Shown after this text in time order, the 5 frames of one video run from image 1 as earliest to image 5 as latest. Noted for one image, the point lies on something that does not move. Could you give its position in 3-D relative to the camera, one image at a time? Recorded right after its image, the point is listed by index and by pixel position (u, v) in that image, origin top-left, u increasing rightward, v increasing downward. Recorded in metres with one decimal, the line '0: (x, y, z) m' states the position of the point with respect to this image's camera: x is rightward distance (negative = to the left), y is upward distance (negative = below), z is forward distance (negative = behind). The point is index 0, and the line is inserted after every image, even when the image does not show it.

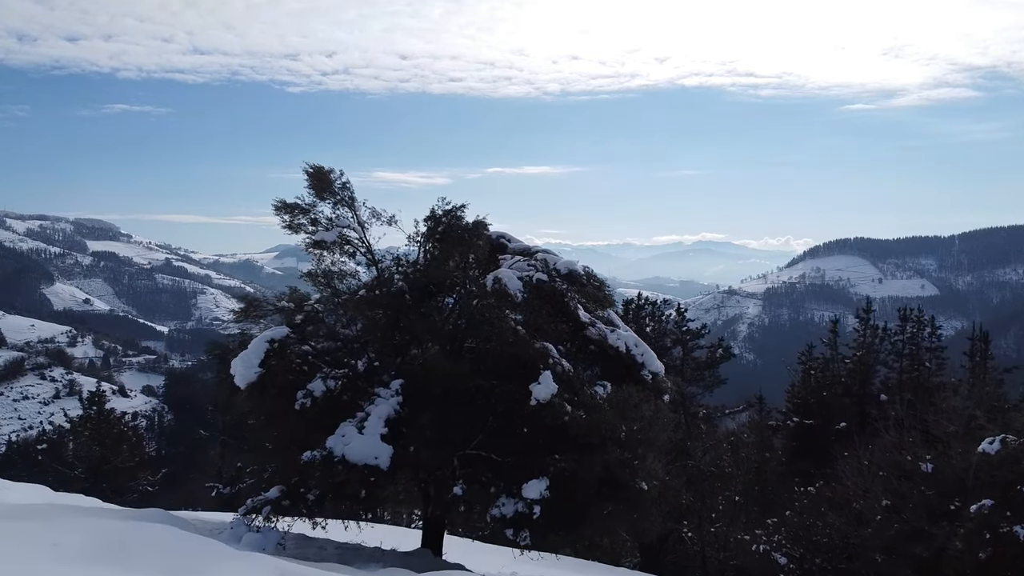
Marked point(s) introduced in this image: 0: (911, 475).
0: (+9.3, -4.5, +14.8) m
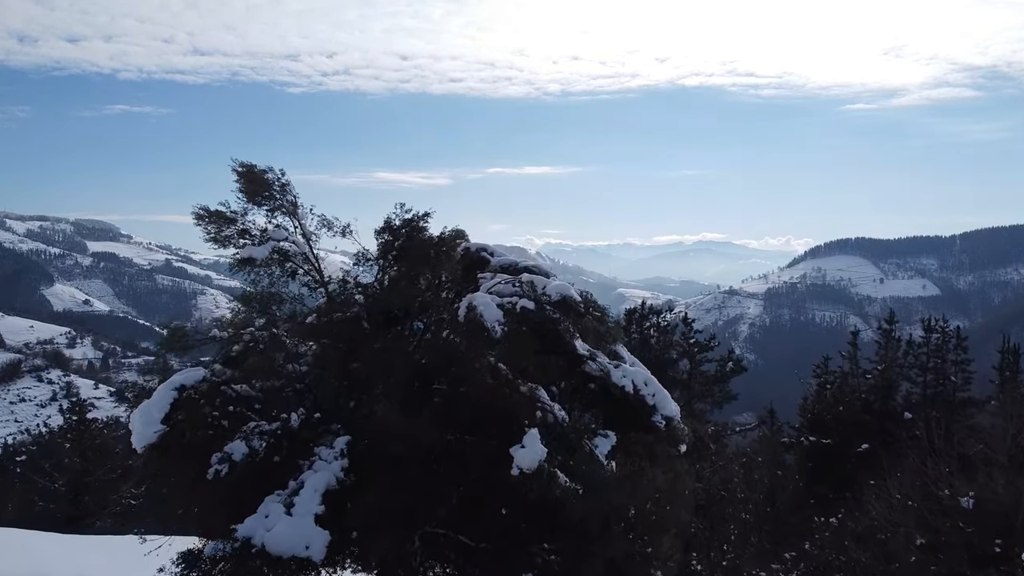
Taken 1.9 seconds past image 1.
0: (+9.1, -4.7, +13.3) m
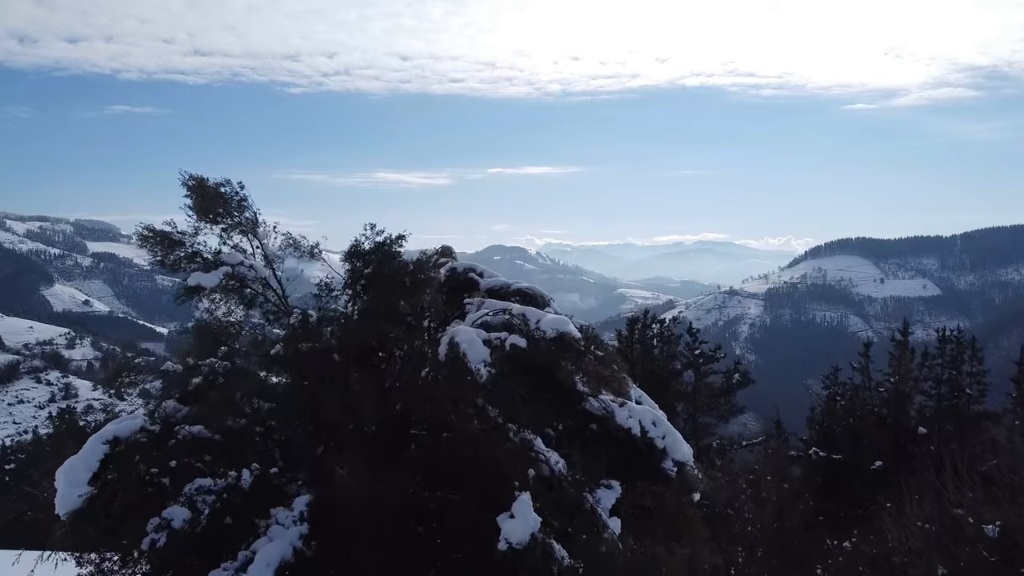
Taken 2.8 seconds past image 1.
0: (+9.0, -5.0, +12.5) m
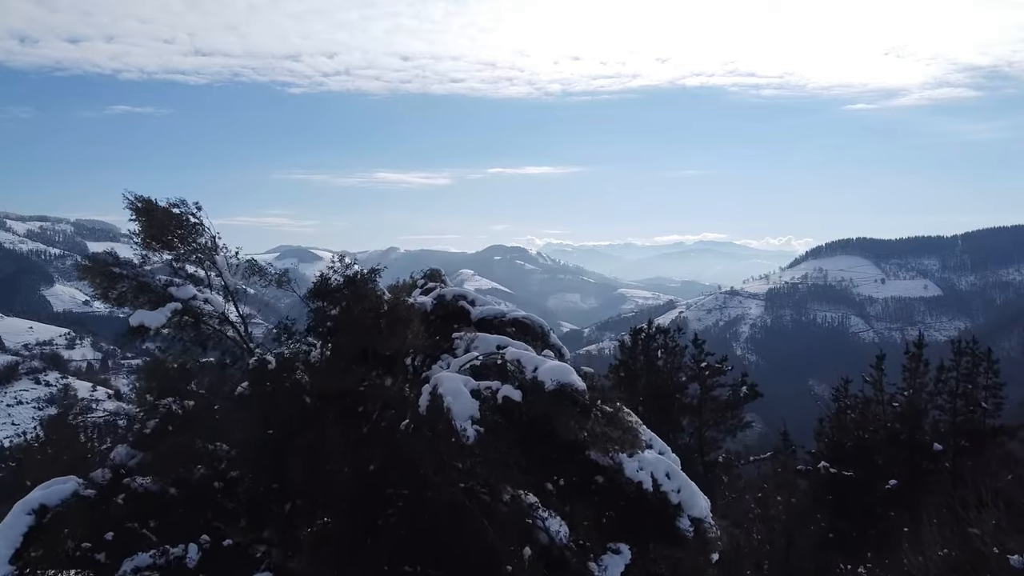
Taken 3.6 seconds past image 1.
0: (+9.0, -5.2, +11.9) m
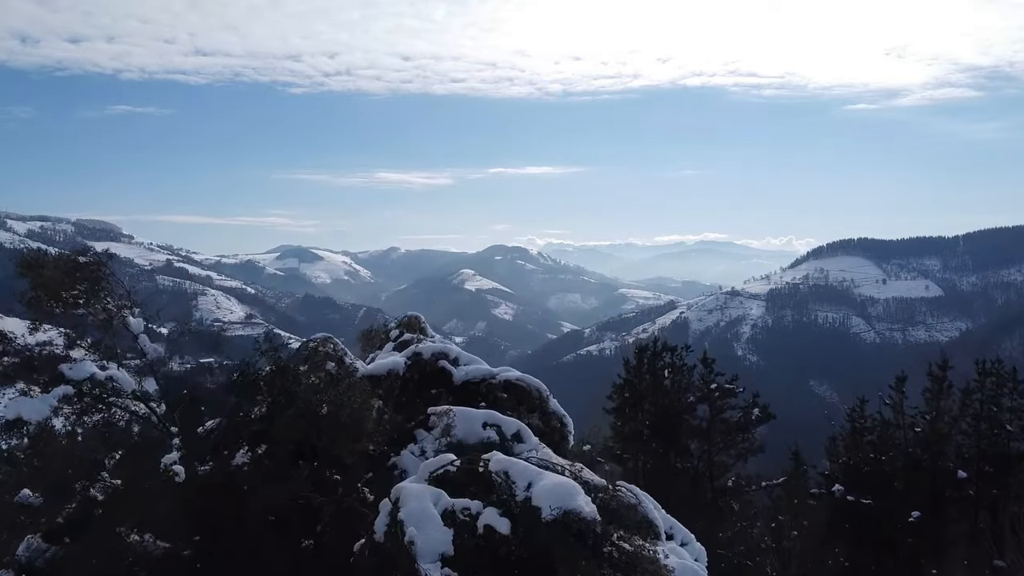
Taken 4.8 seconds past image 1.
0: (+9.0, -5.7, +10.9) m
